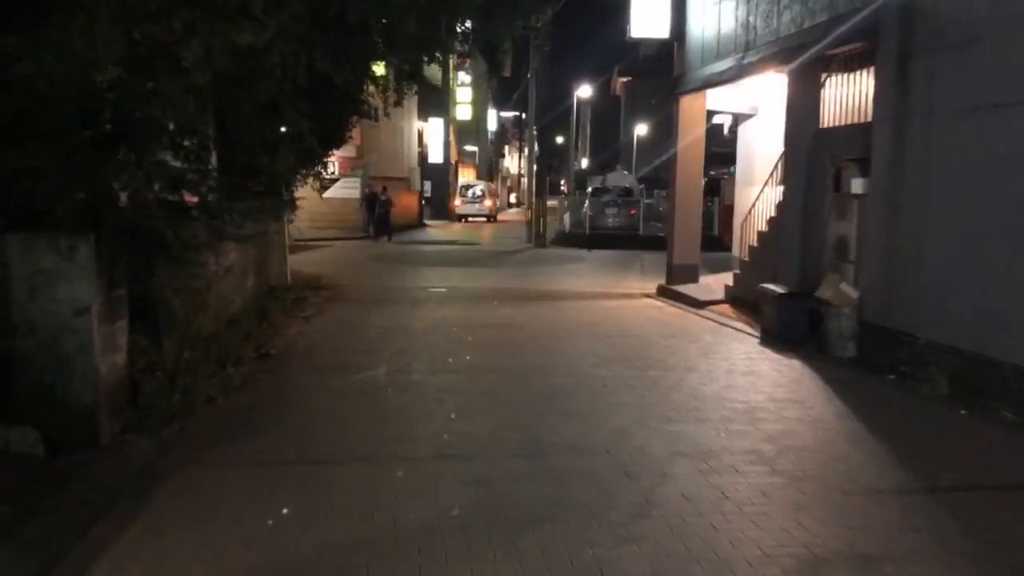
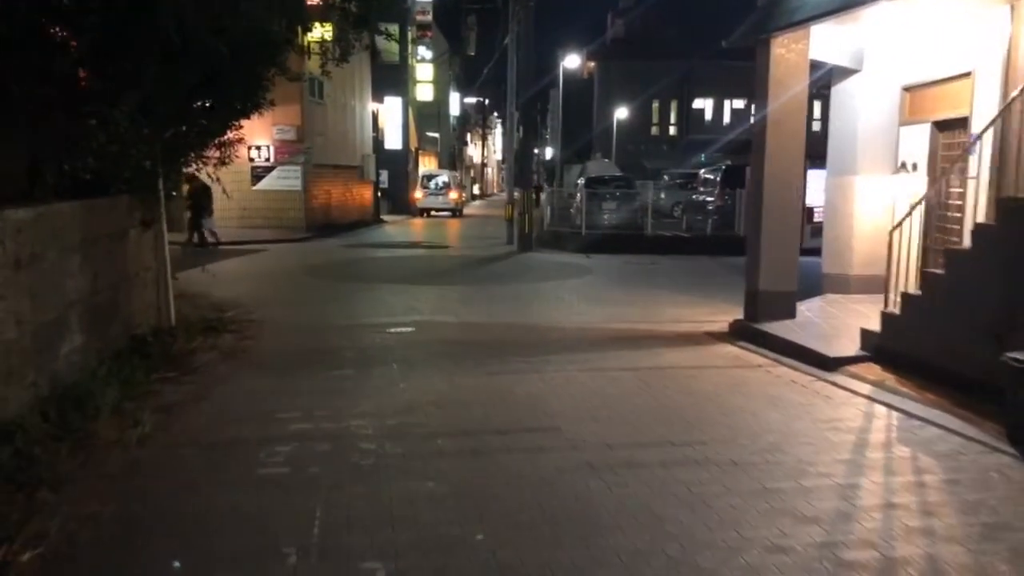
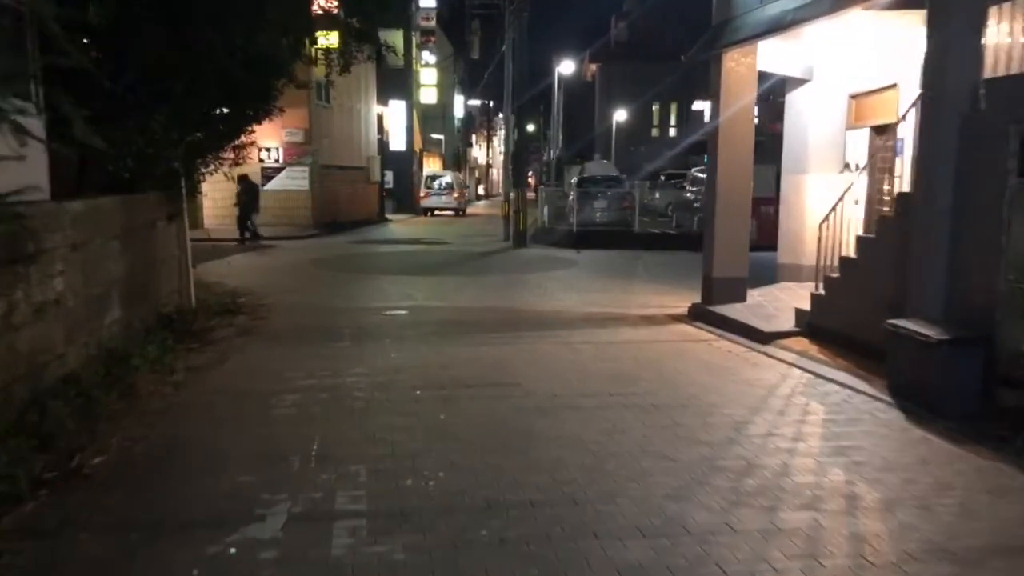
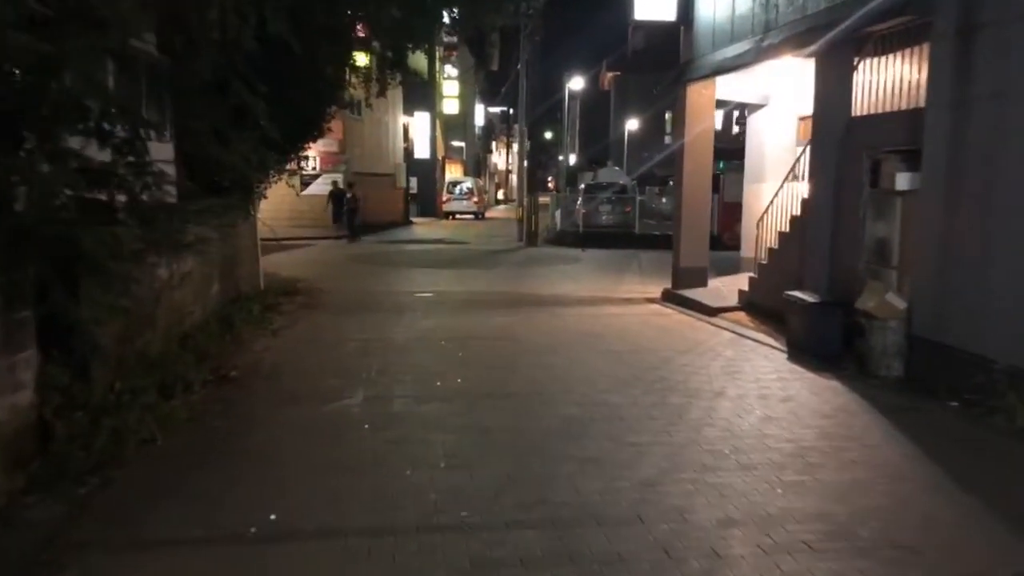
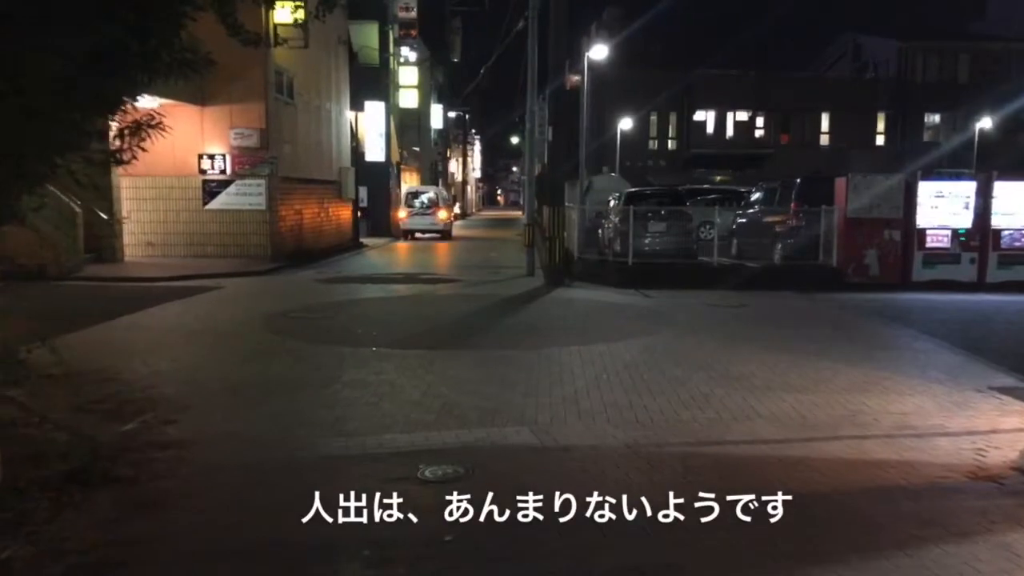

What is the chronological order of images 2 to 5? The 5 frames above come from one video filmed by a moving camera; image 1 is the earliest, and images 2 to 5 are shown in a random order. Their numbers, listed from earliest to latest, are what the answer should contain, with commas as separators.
4, 3, 2, 5
